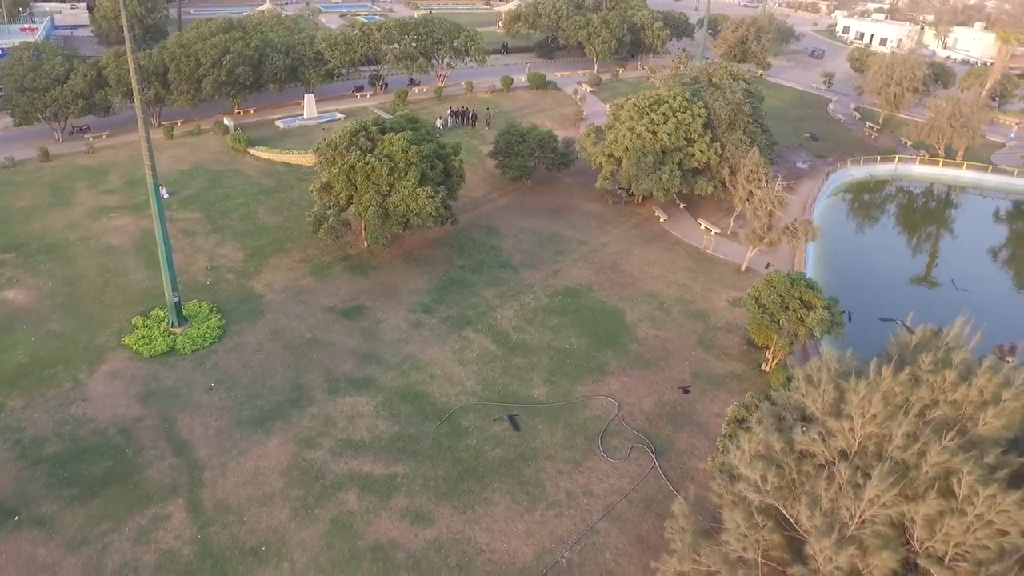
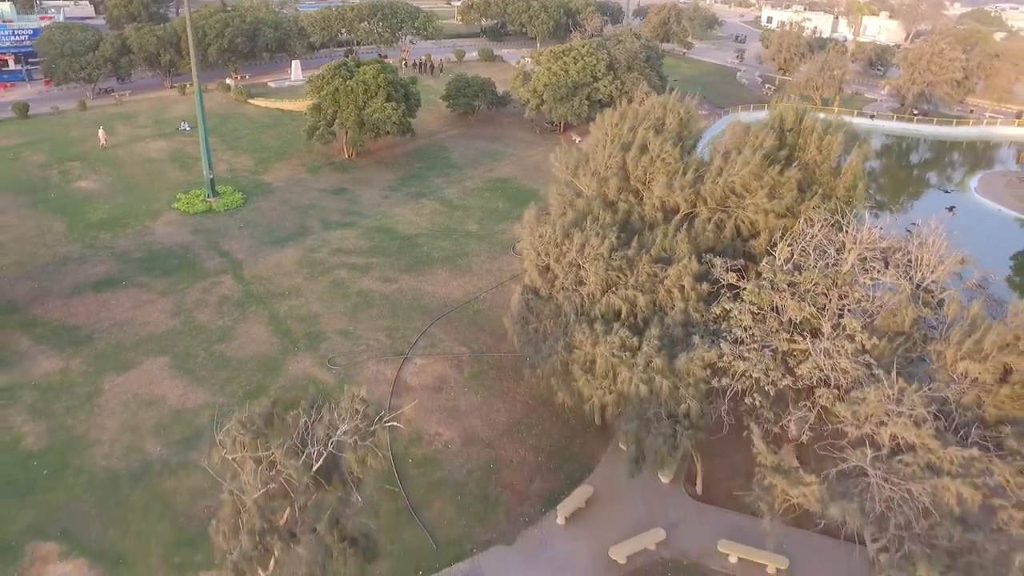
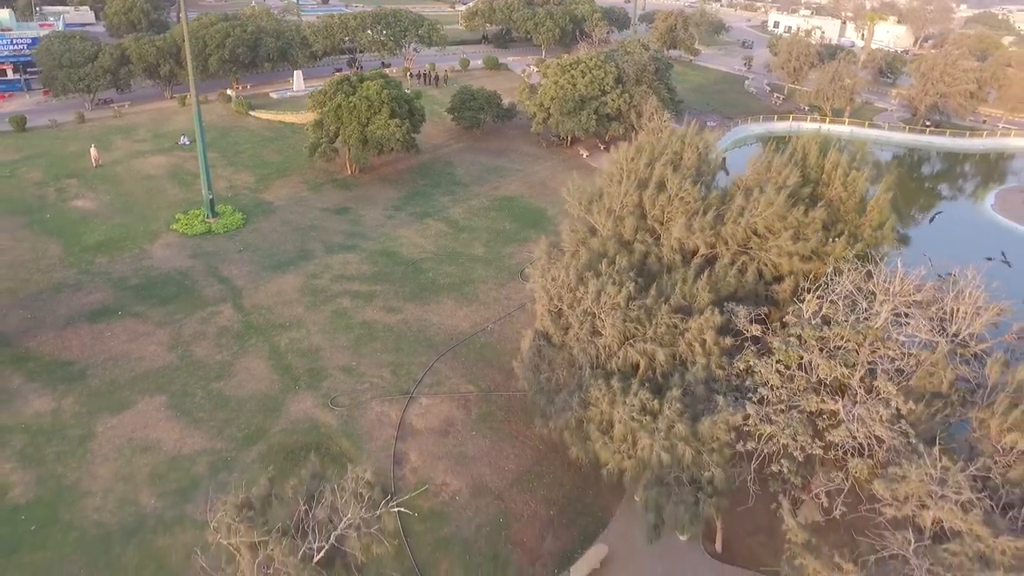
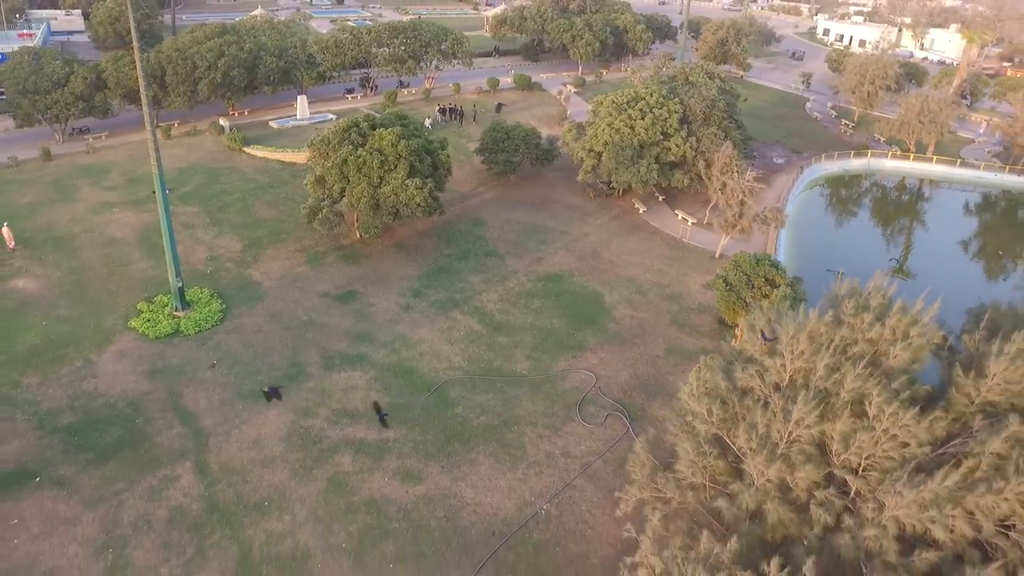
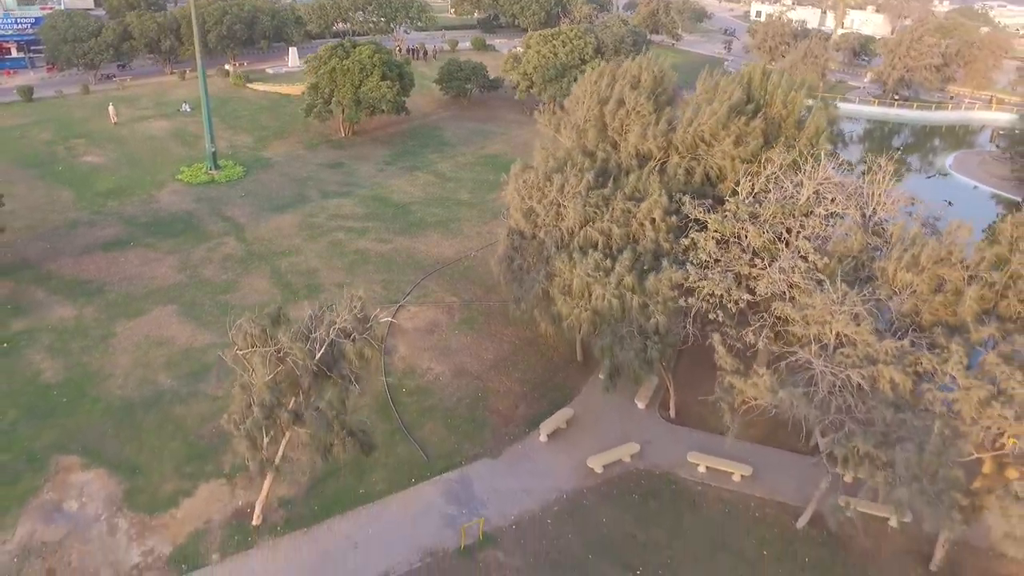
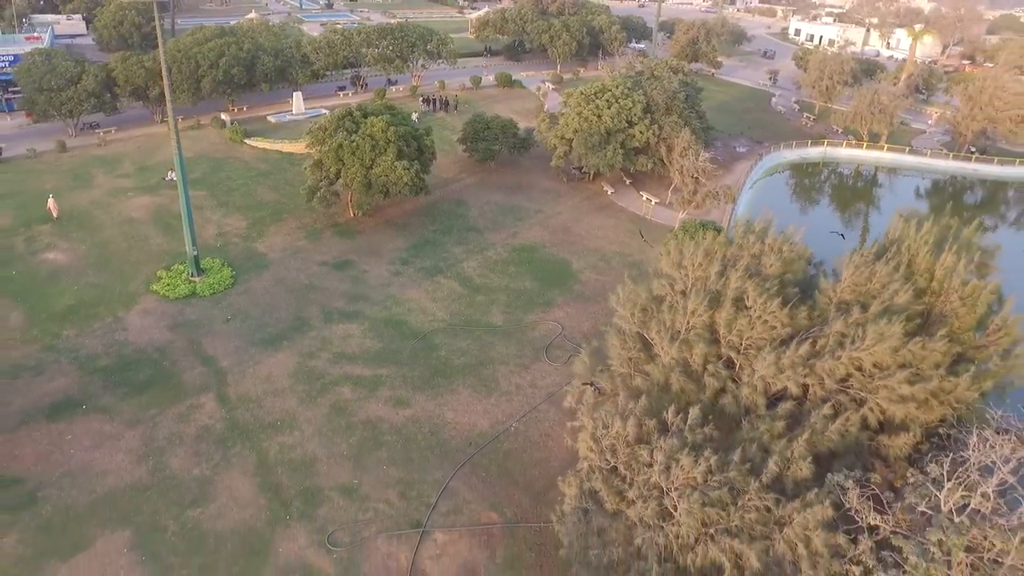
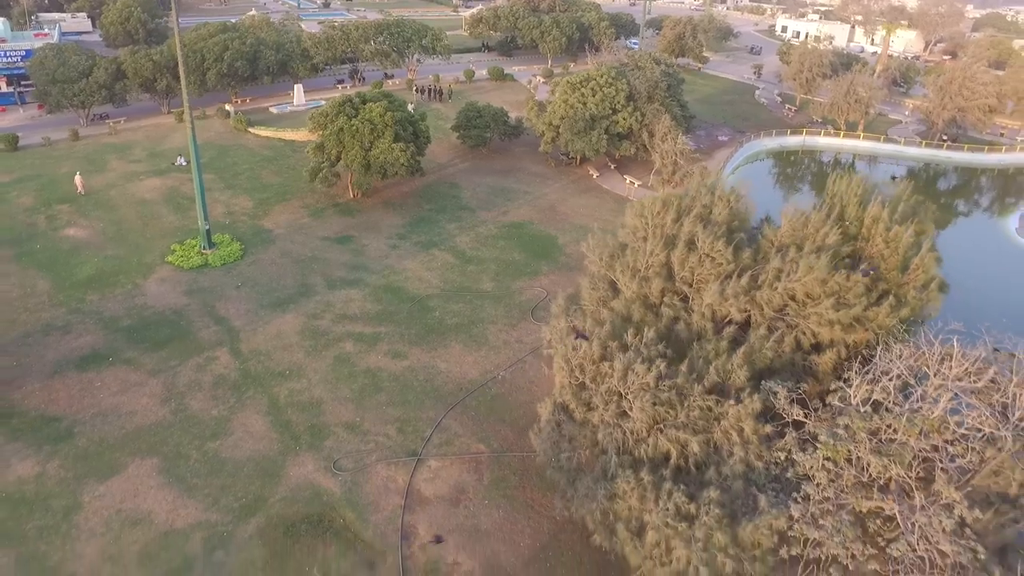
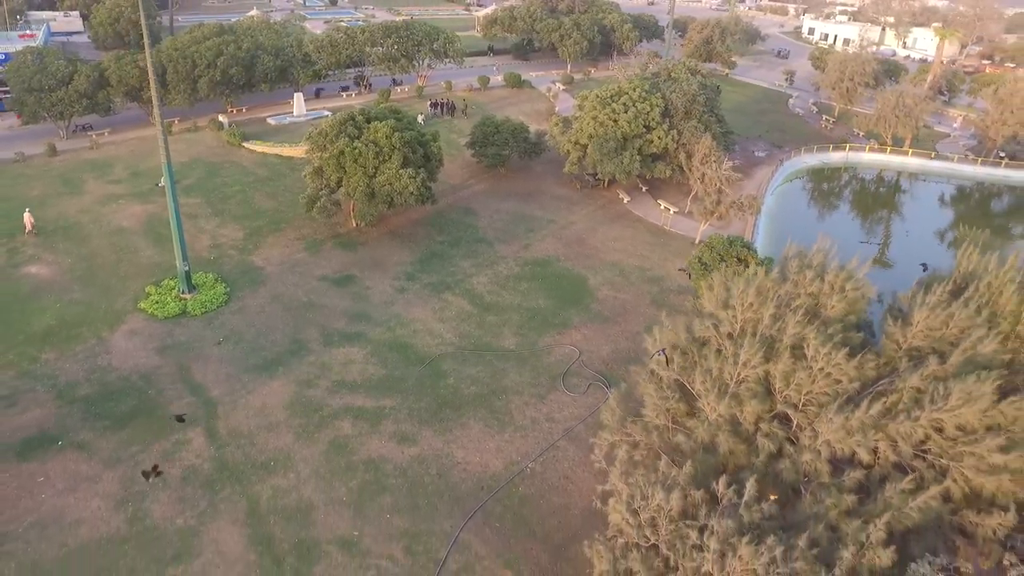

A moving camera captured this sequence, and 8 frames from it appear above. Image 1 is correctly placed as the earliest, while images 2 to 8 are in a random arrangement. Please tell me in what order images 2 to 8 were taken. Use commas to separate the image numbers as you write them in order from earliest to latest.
4, 8, 6, 7, 3, 2, 5
